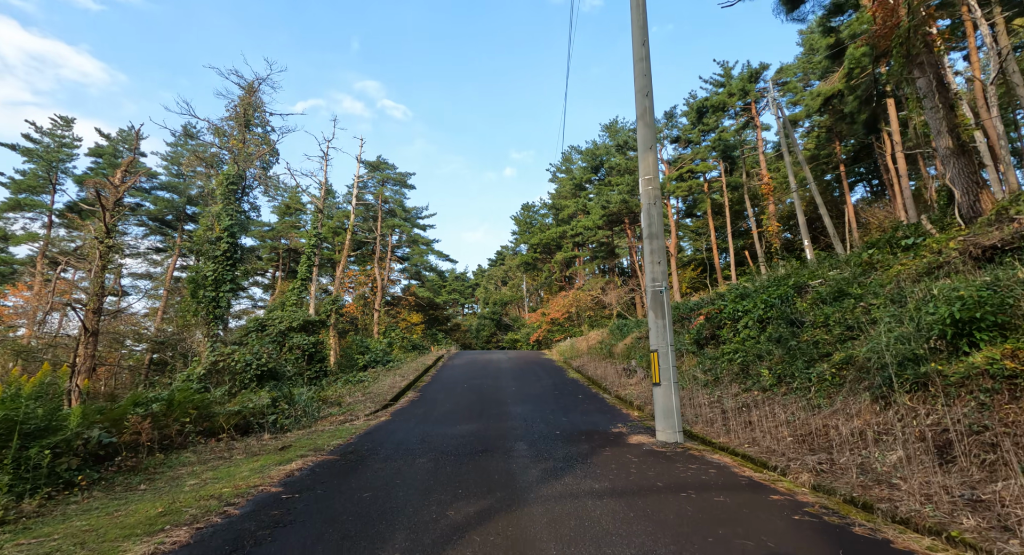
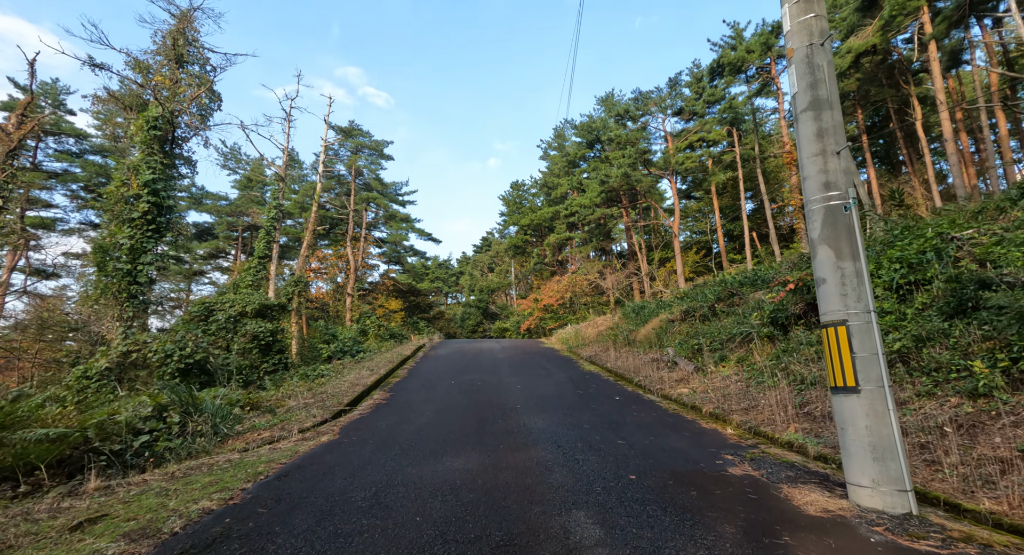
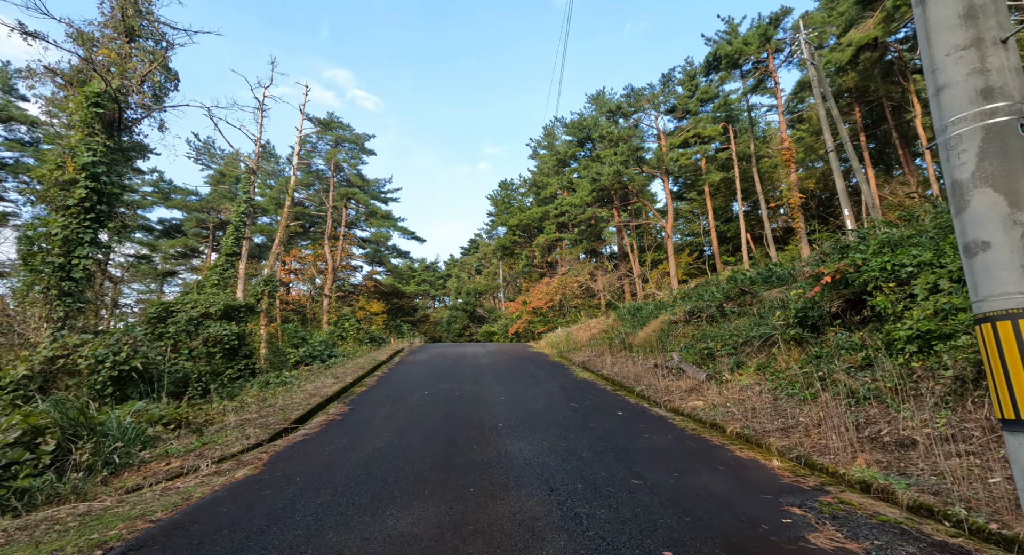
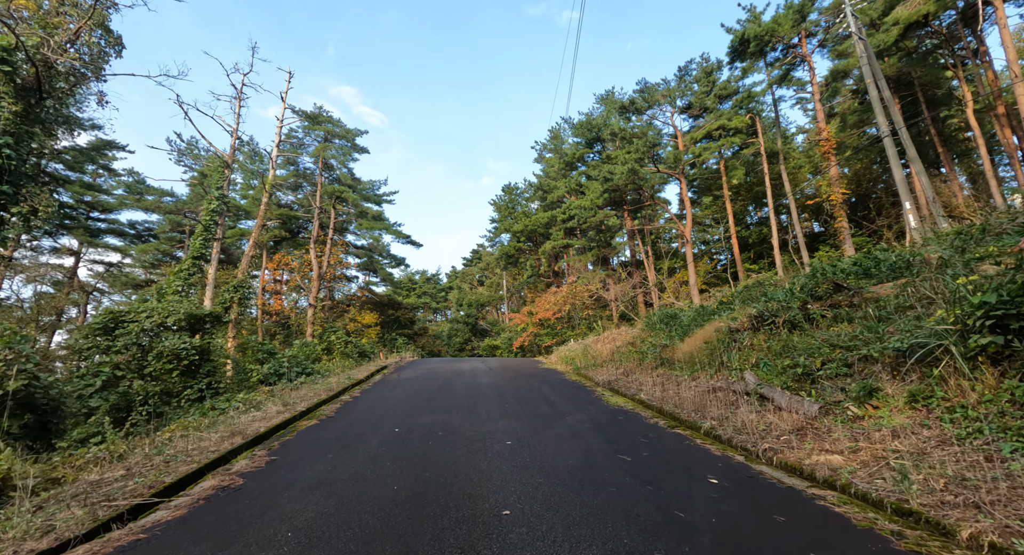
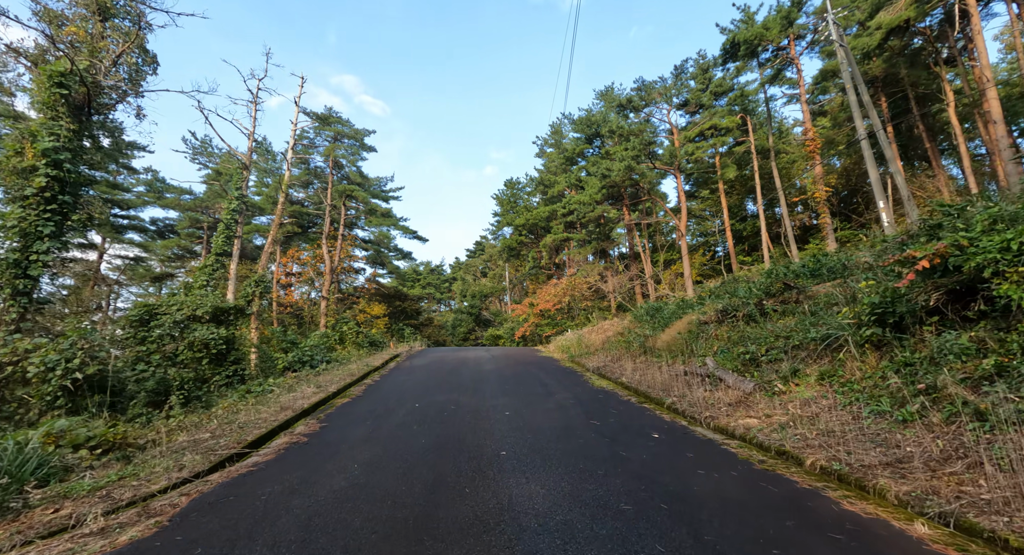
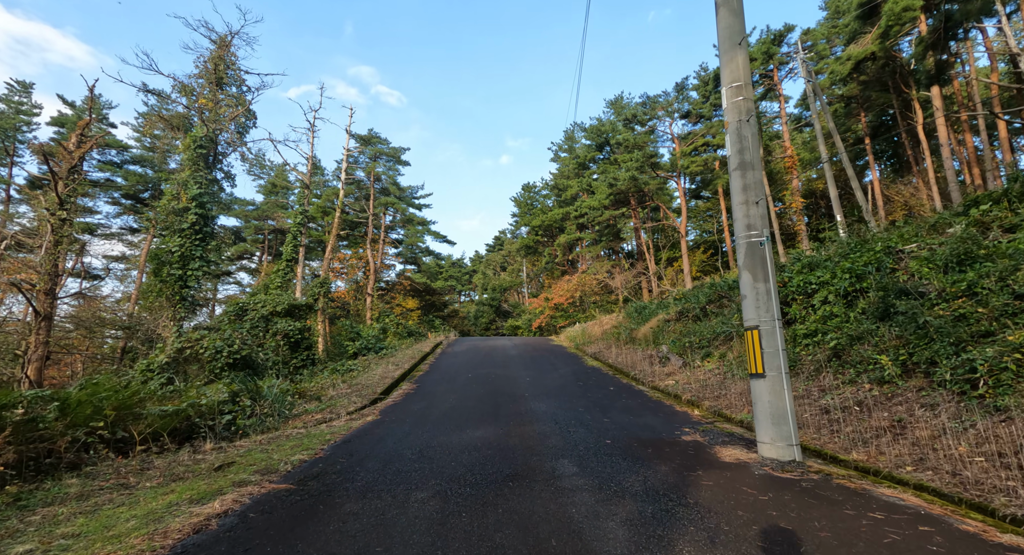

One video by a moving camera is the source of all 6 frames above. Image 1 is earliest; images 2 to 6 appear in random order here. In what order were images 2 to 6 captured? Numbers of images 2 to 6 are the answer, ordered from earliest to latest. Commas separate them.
6, 2, 3, 5, 4
